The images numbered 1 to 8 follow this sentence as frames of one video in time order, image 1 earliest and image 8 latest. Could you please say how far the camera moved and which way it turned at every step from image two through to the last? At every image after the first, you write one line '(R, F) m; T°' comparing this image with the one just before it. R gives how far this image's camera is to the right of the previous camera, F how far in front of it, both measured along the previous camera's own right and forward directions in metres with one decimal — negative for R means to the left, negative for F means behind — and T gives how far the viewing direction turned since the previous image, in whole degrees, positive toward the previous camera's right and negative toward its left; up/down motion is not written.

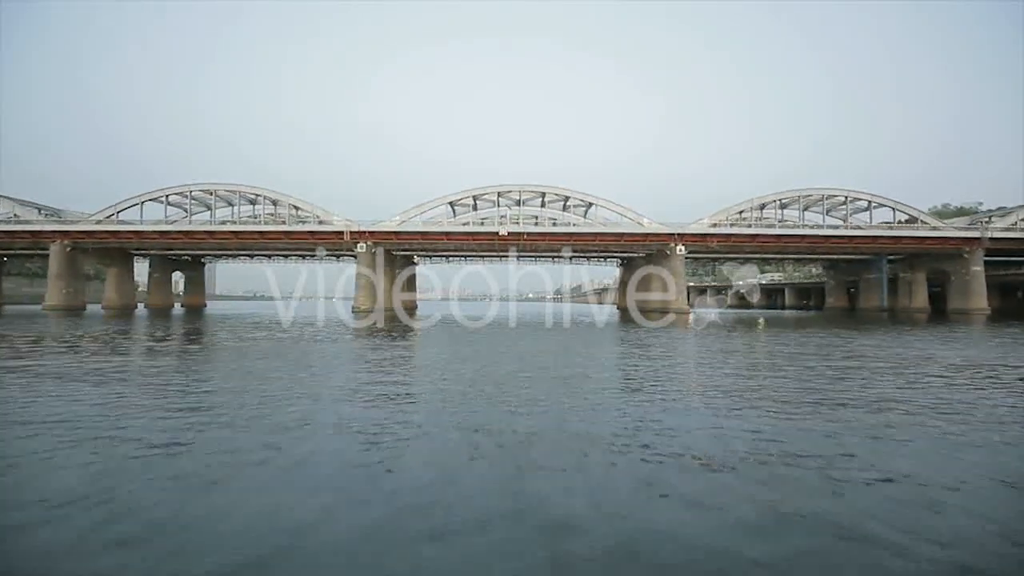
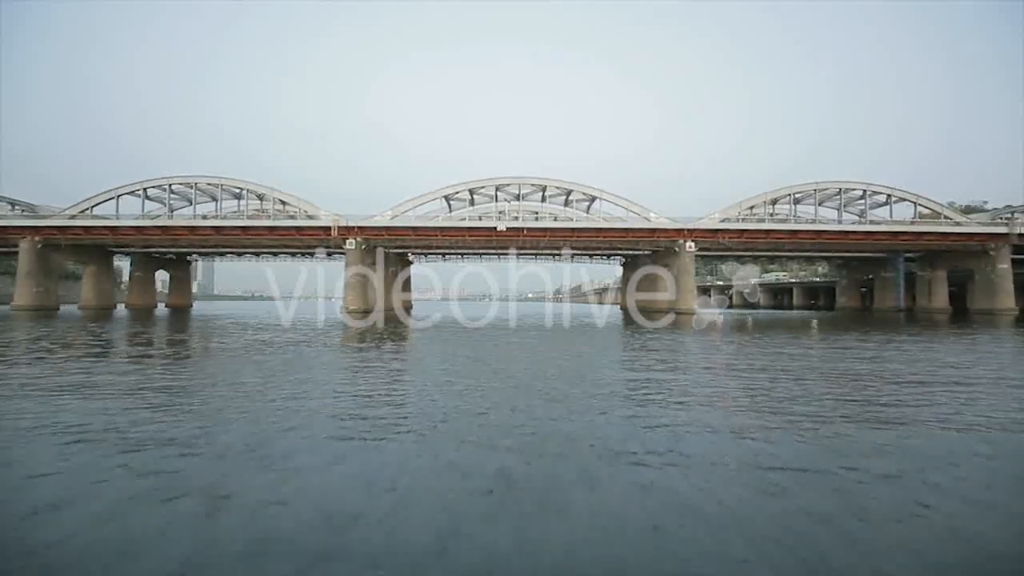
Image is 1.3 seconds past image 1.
(+0.1, +2.5) m; 0°
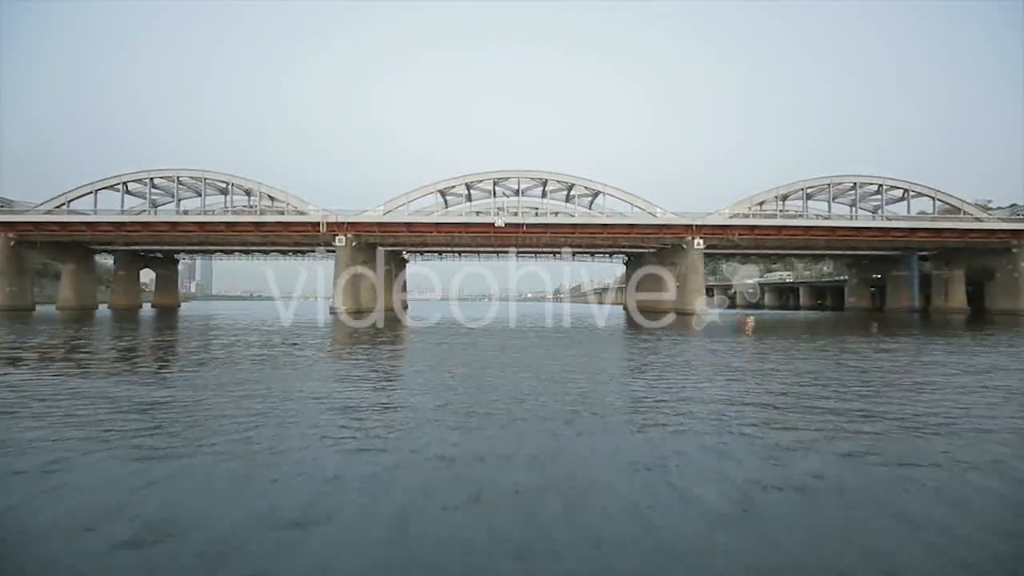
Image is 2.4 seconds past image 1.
(+0.1, +2.0) m; 0°
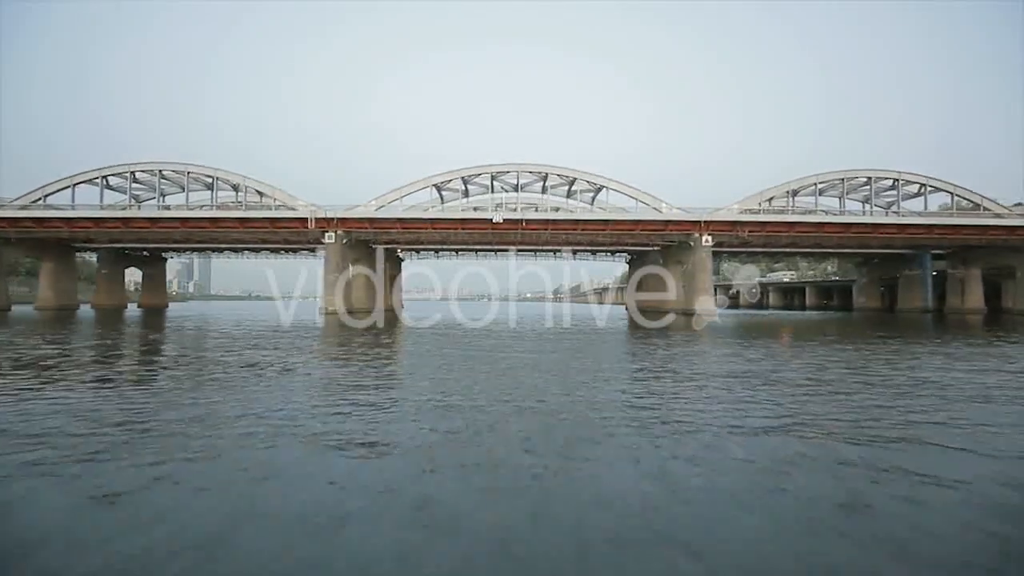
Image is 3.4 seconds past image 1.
(+0.1, +1.8) m; 0°
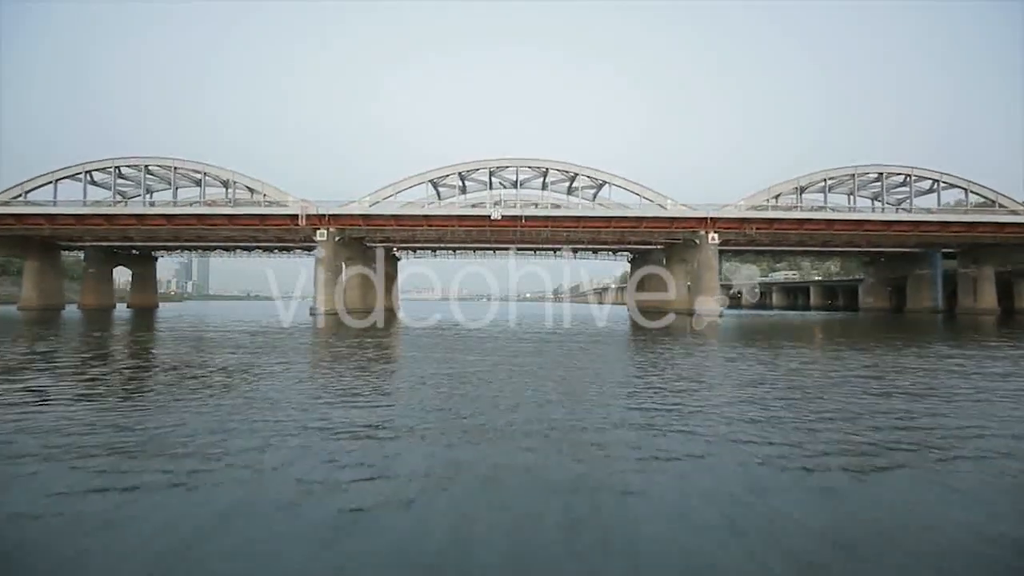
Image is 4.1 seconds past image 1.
(+0.1, +1.3) m; 0°
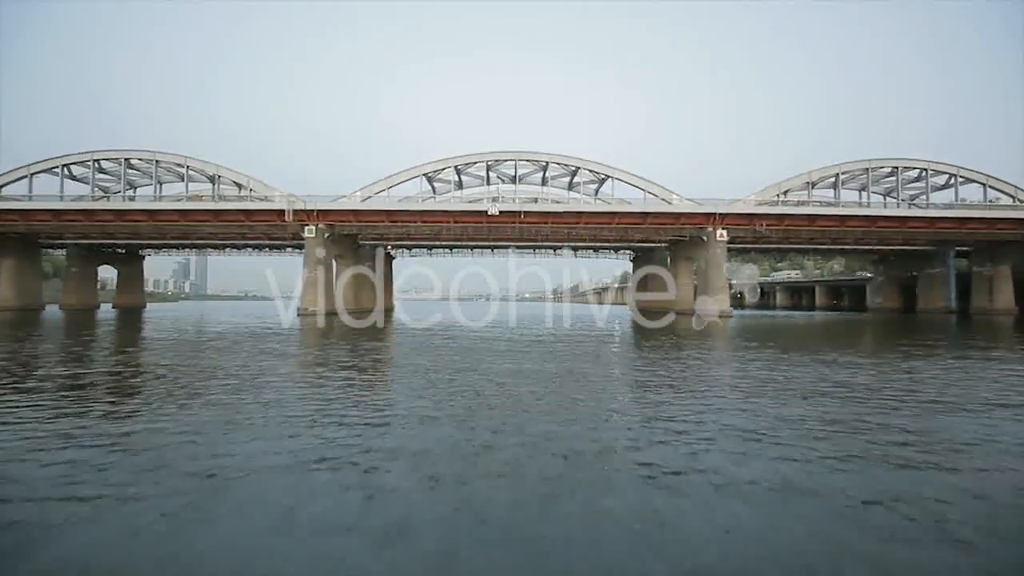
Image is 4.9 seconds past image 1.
(+0.1, +1.6) m; 0°
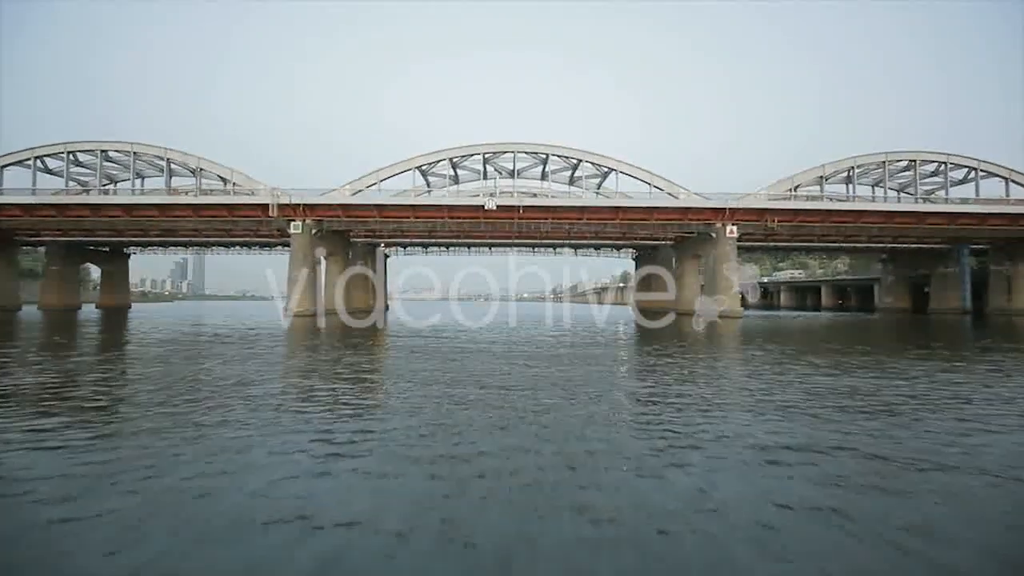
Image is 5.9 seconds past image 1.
(+0.1, +1.7) m; 0°
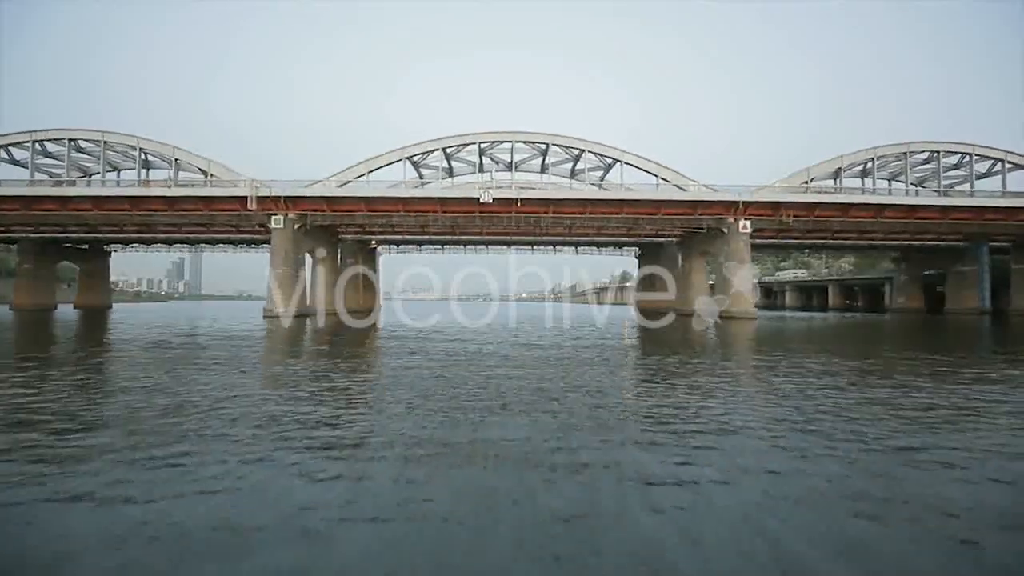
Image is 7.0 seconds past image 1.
(+0.1, +2.1) m; 0°
